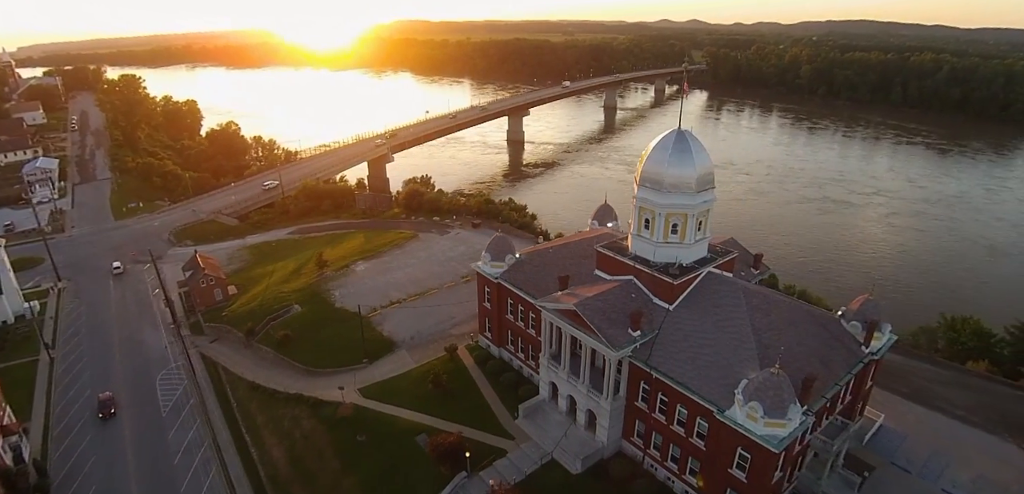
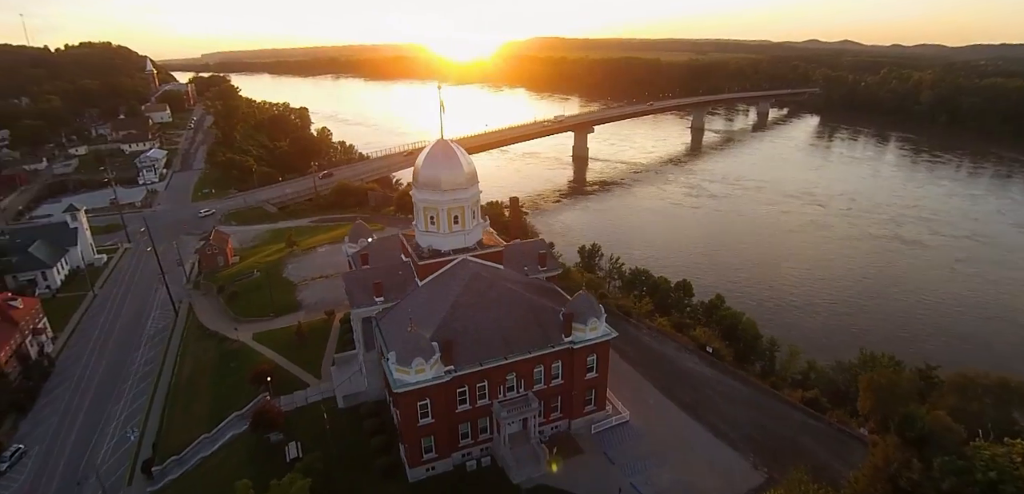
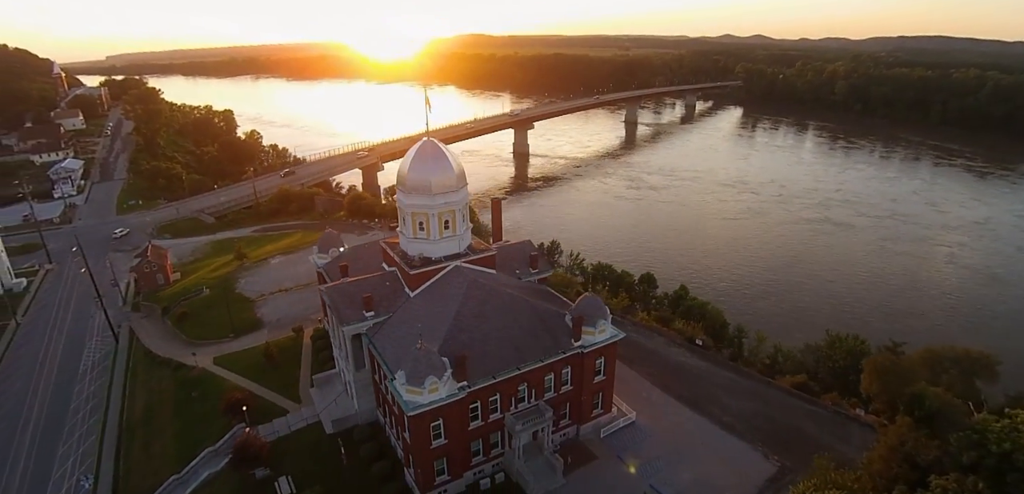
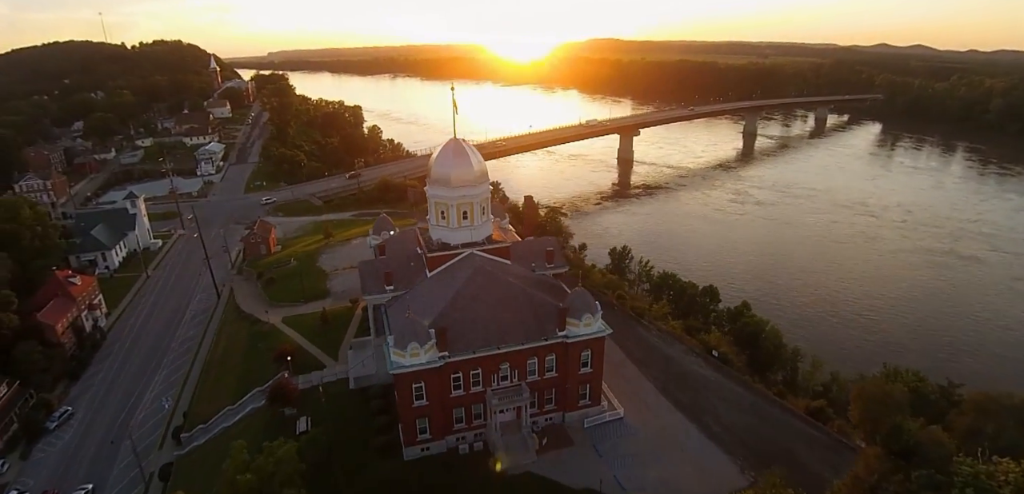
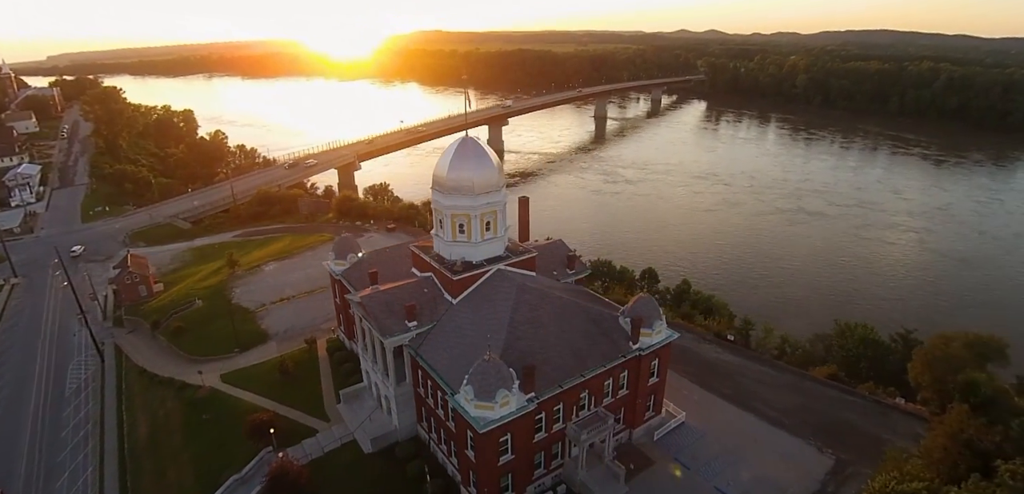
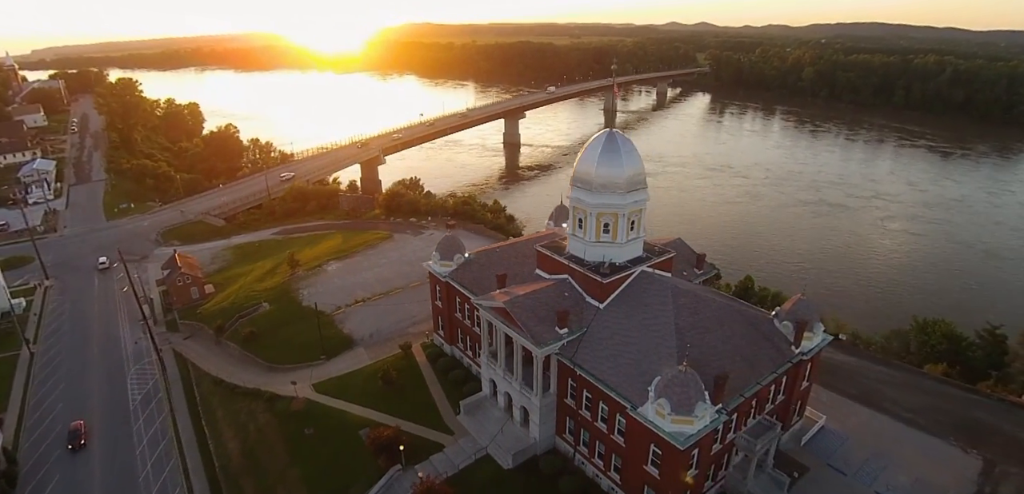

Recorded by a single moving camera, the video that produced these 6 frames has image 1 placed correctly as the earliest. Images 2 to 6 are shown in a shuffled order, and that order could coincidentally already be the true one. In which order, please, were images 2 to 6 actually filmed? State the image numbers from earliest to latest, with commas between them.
6, 5, 3, 2, 4
